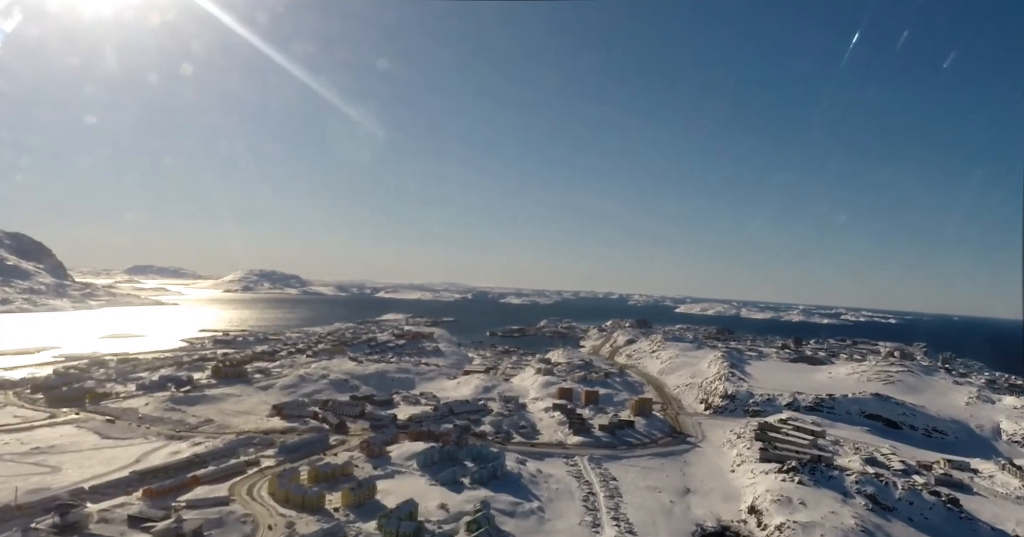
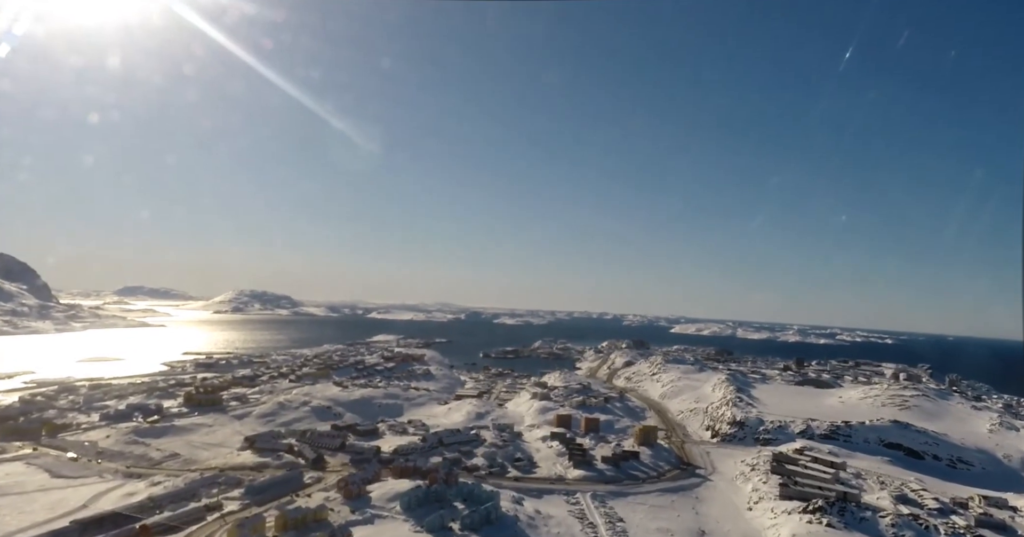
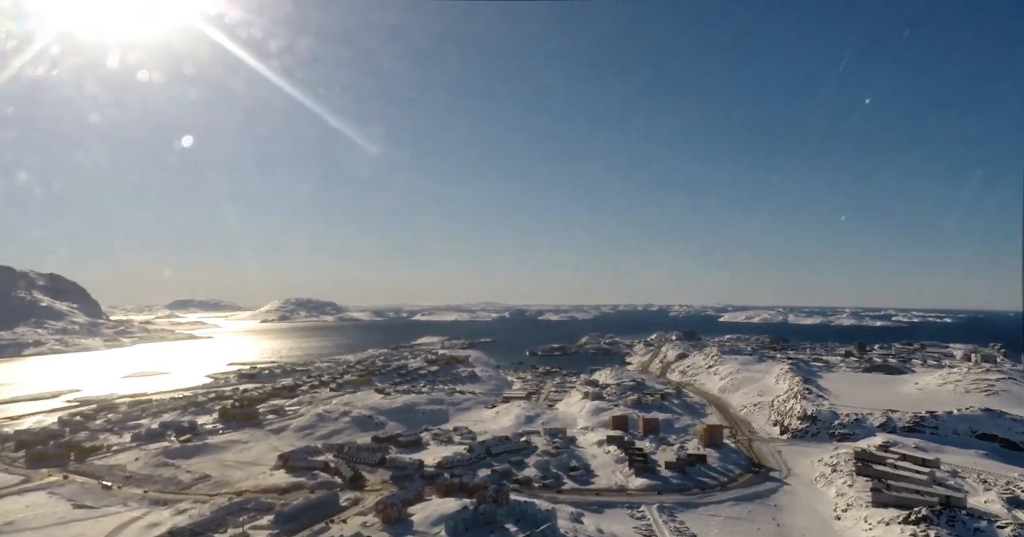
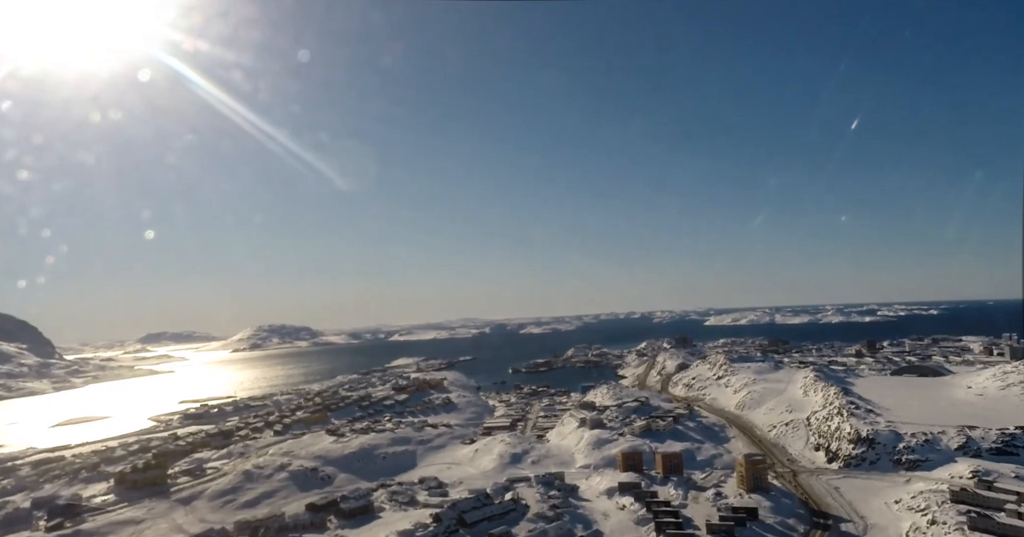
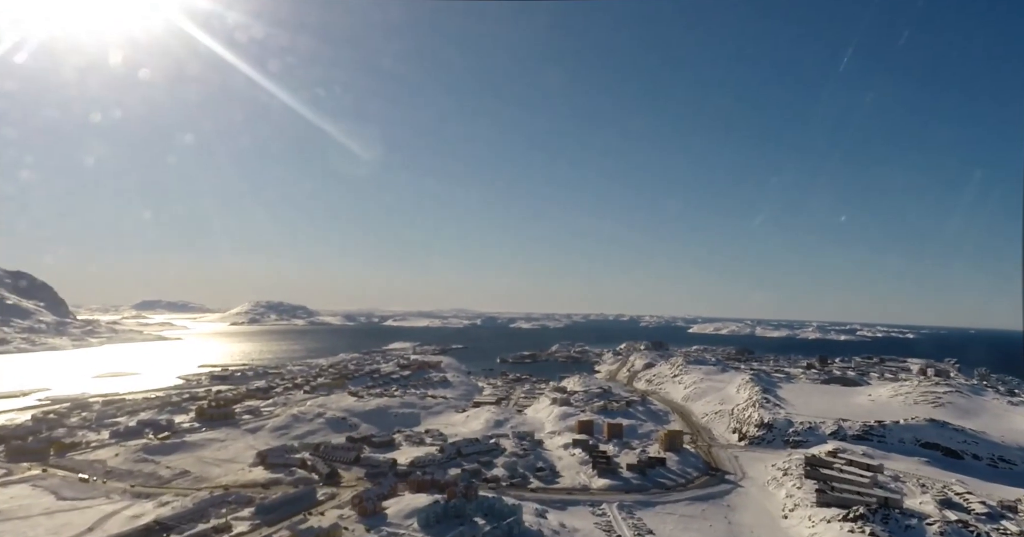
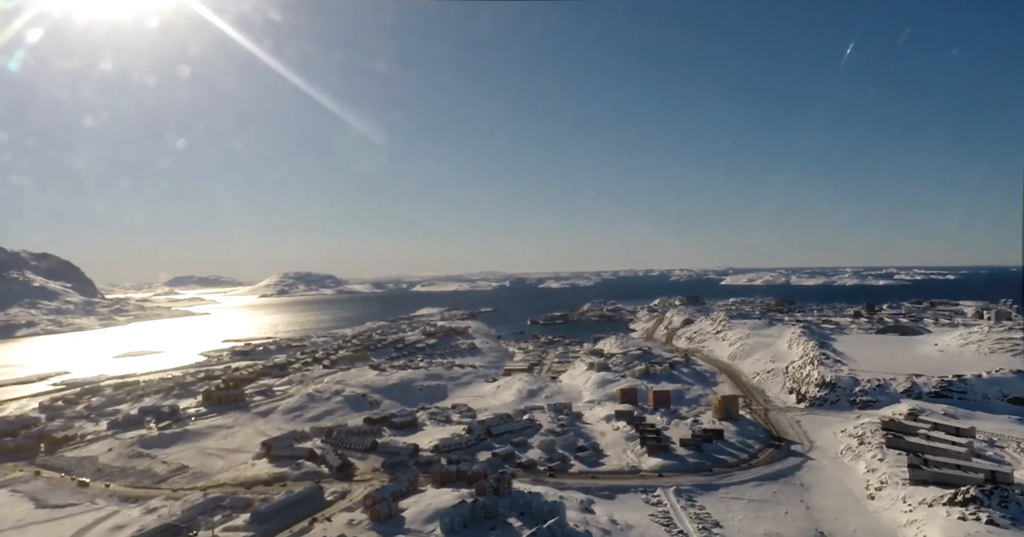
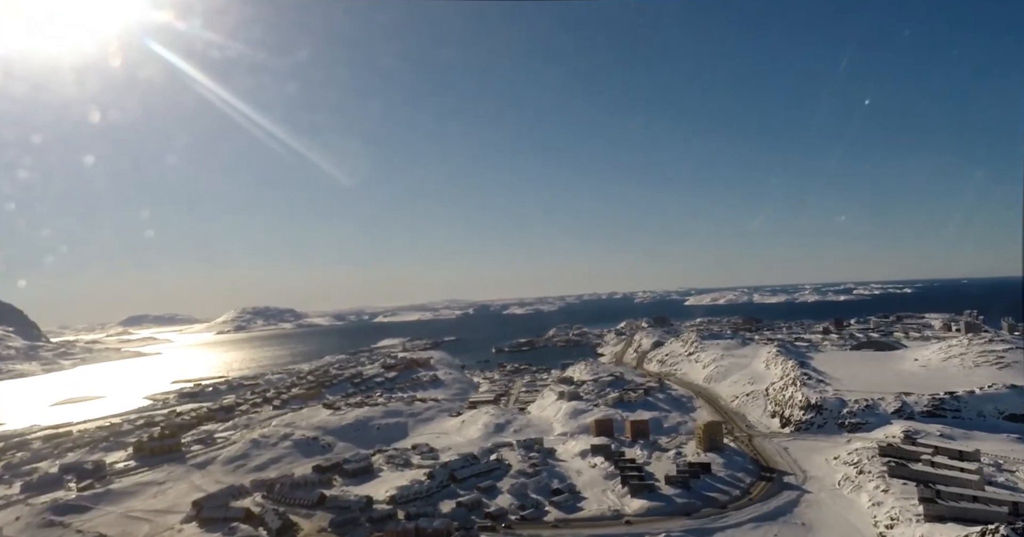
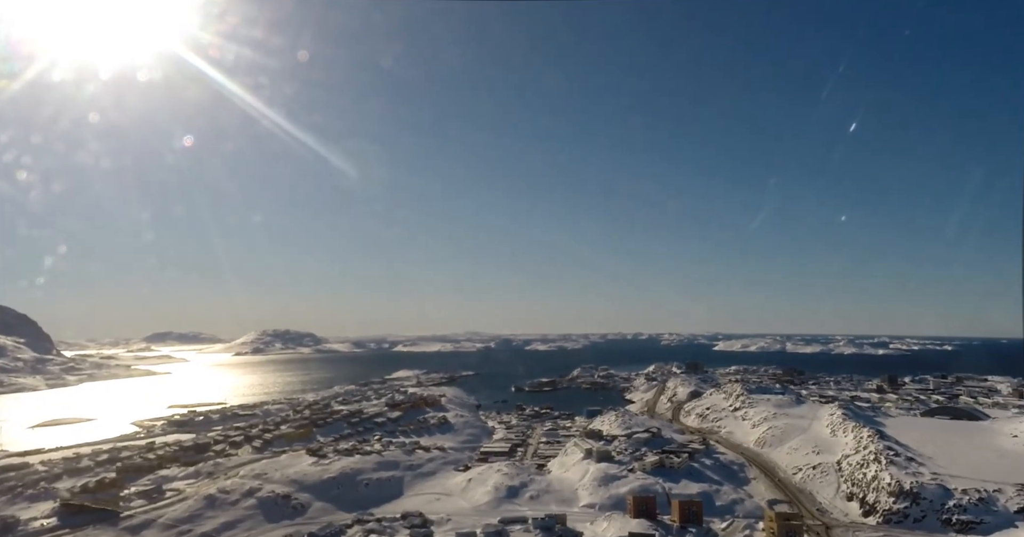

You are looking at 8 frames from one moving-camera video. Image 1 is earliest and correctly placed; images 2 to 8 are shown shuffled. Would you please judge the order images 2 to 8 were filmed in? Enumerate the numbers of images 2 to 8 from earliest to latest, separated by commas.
2, 5, 3, 6, 7, 4, 8
